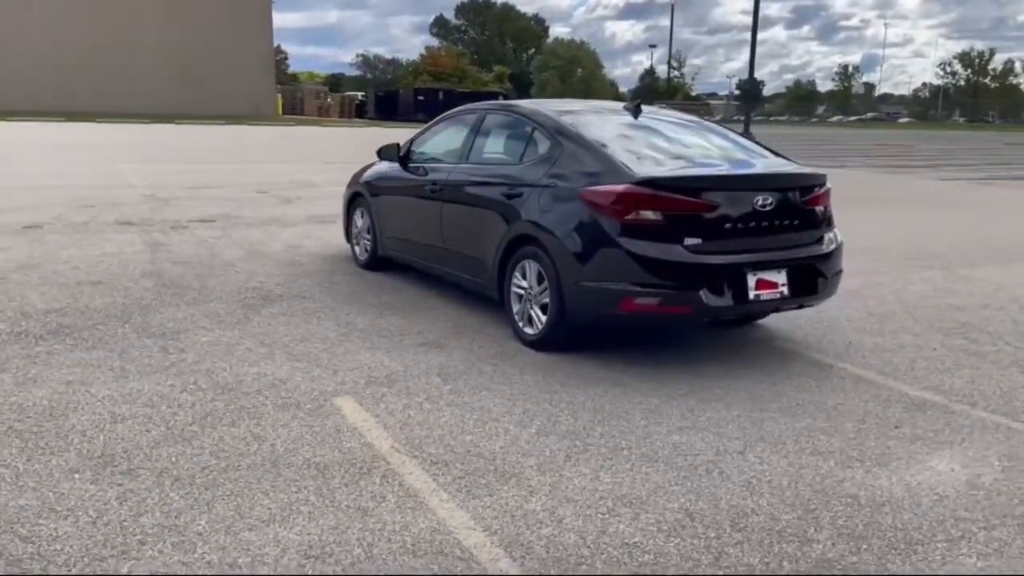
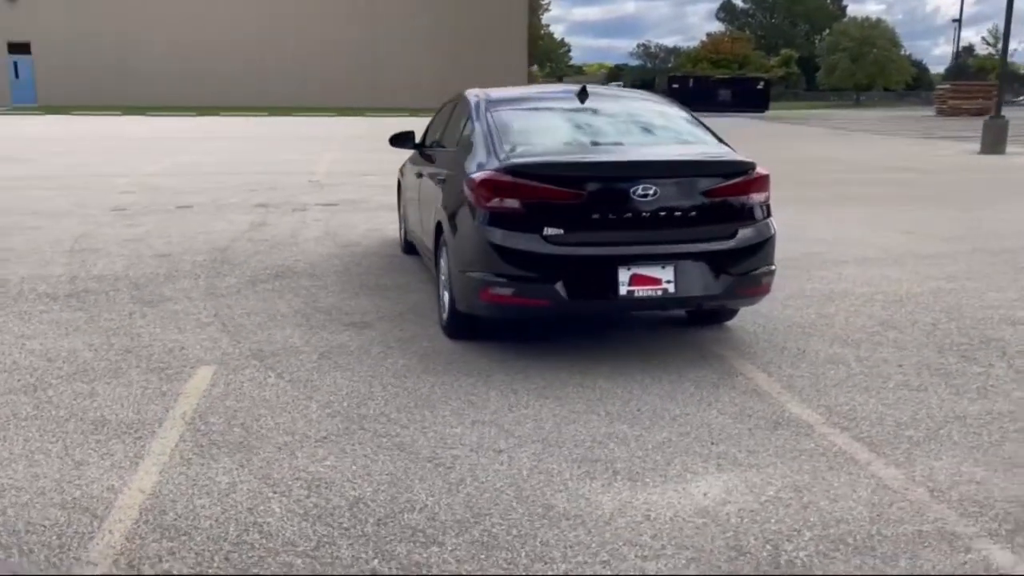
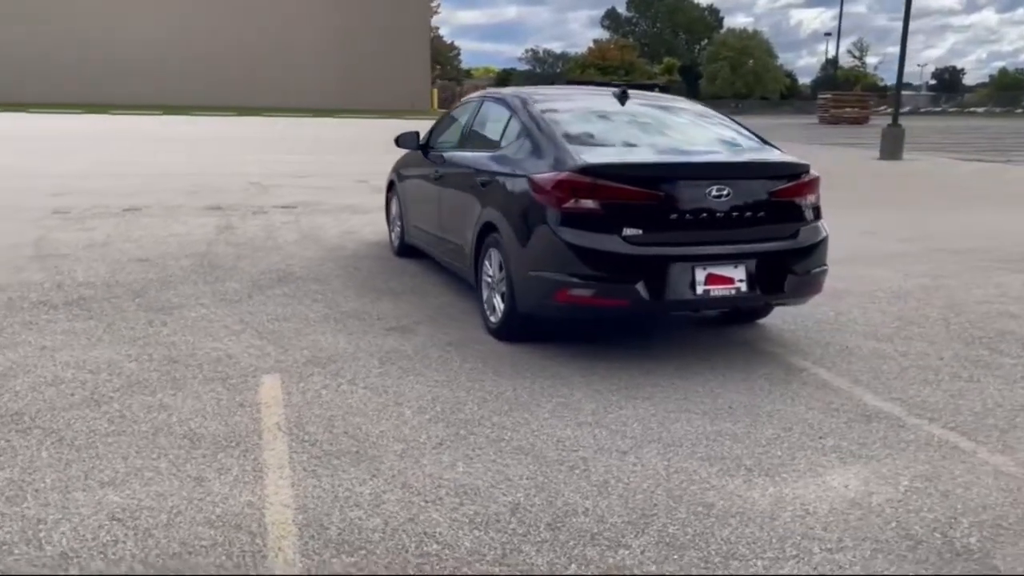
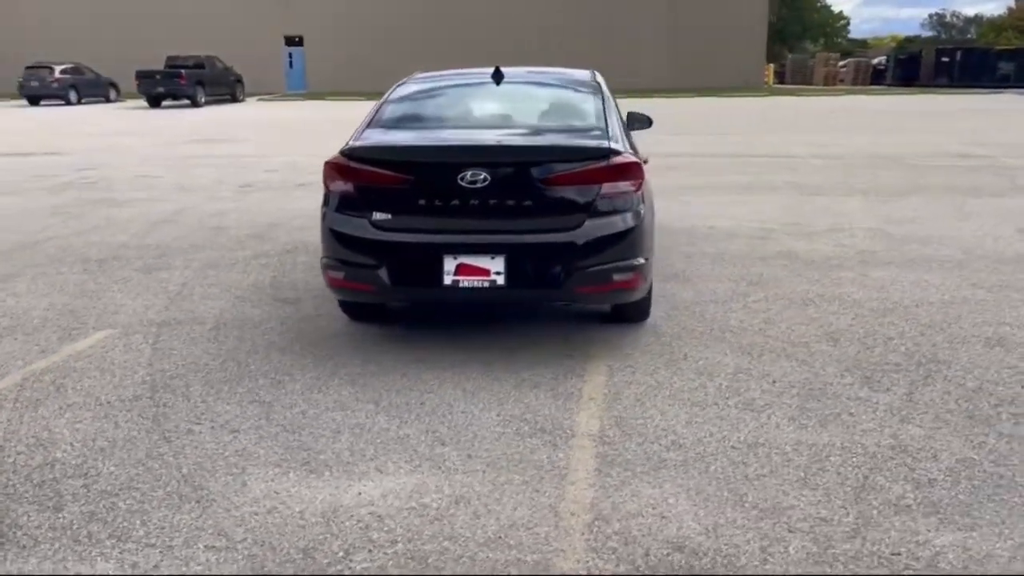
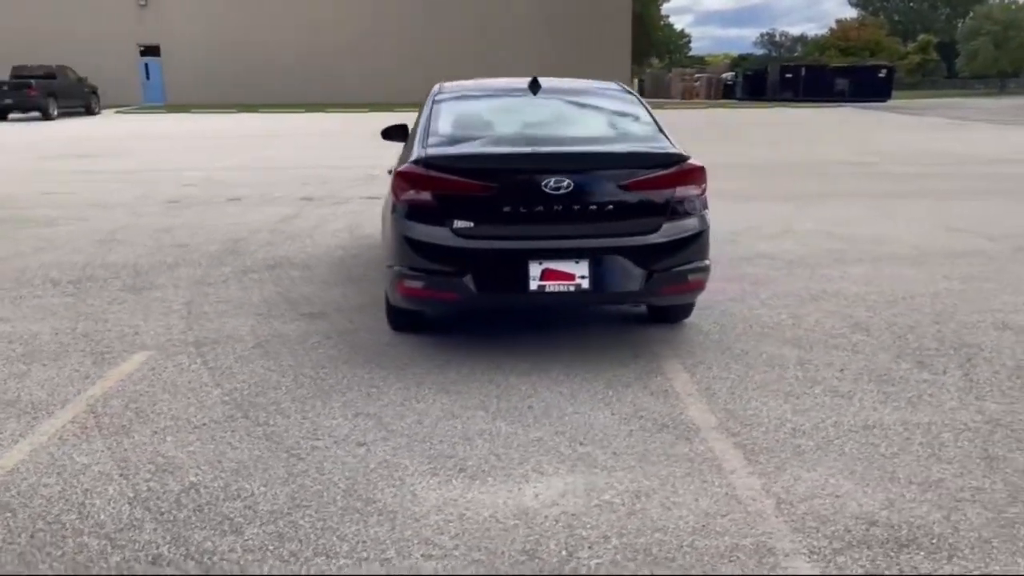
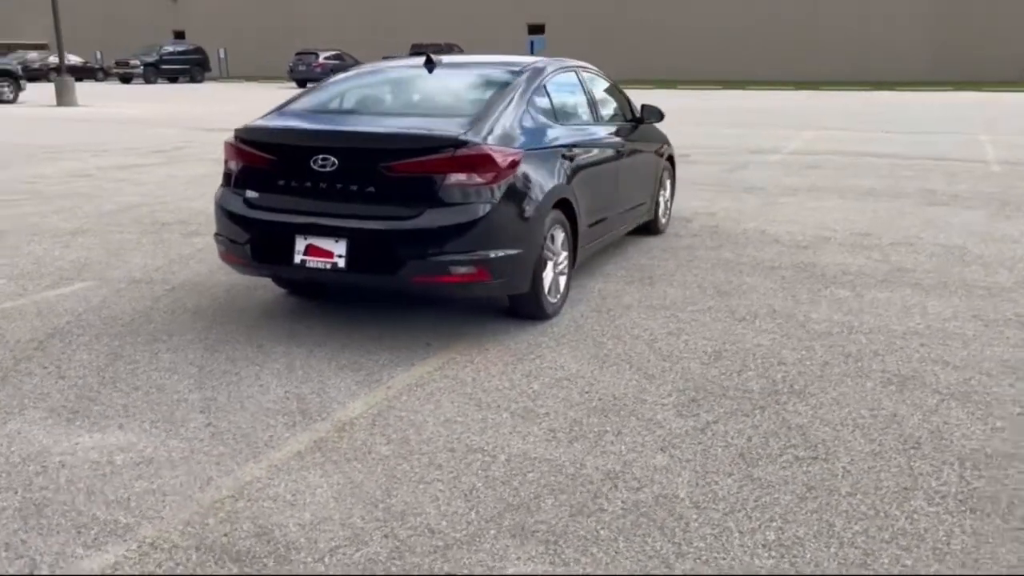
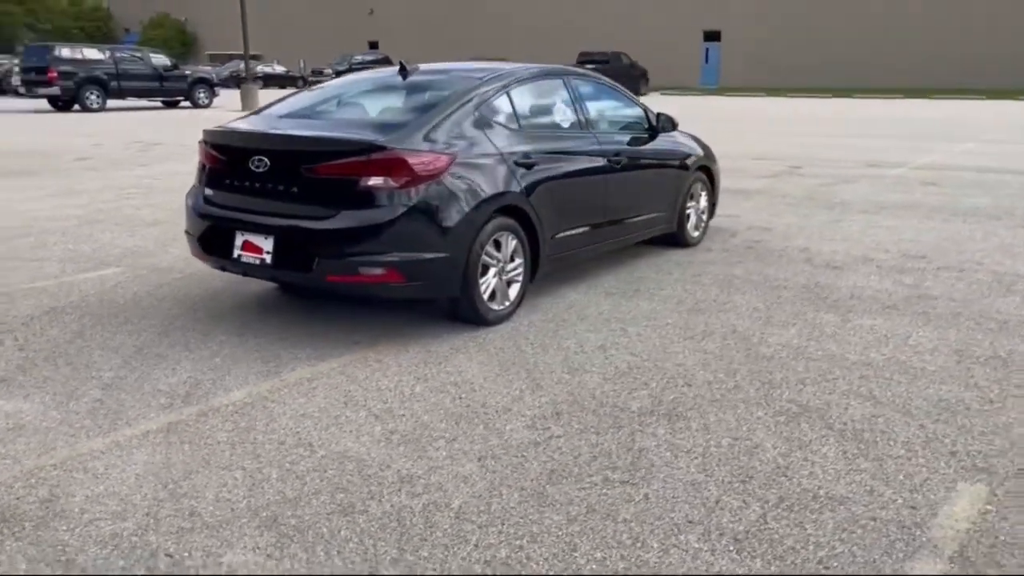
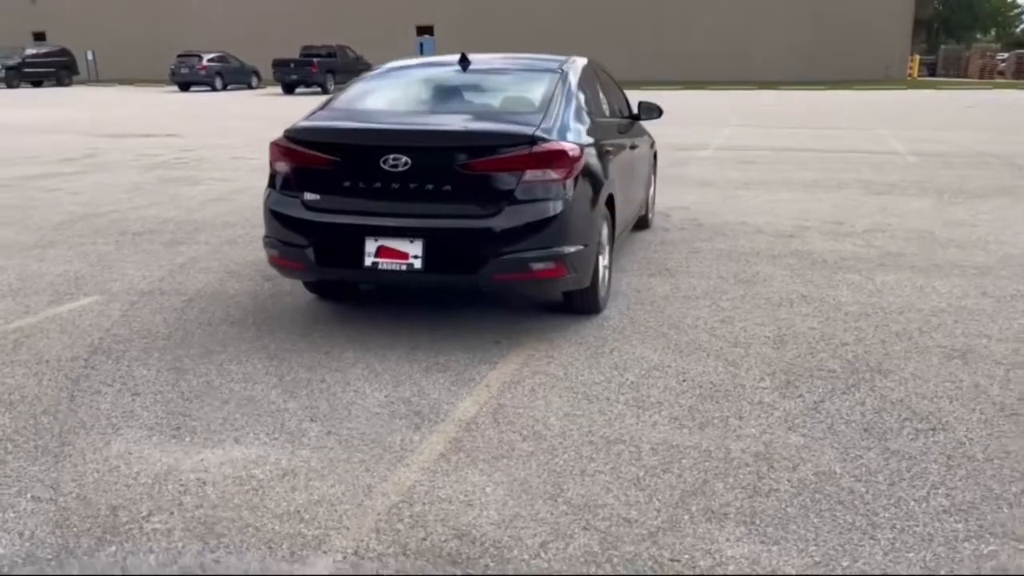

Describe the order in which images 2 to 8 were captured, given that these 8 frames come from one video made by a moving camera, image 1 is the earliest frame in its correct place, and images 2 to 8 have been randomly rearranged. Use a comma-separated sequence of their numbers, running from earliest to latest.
3, 2, 5, 4, 8, 6, 7
